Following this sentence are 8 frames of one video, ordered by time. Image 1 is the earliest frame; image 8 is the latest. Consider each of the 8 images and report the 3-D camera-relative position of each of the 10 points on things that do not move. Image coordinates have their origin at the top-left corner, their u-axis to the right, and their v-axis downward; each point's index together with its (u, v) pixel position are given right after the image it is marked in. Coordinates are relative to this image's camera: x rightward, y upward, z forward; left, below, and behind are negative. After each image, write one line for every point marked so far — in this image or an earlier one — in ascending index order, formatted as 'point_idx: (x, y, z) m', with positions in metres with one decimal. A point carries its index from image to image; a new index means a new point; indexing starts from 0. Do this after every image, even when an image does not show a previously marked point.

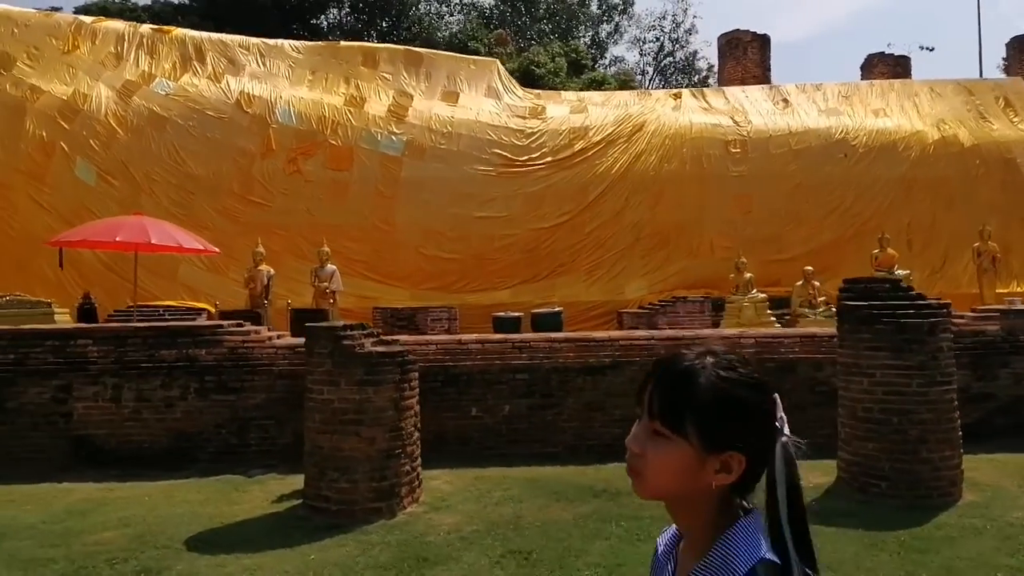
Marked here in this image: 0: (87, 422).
0: (-8.4, -2.7, +6.5) m
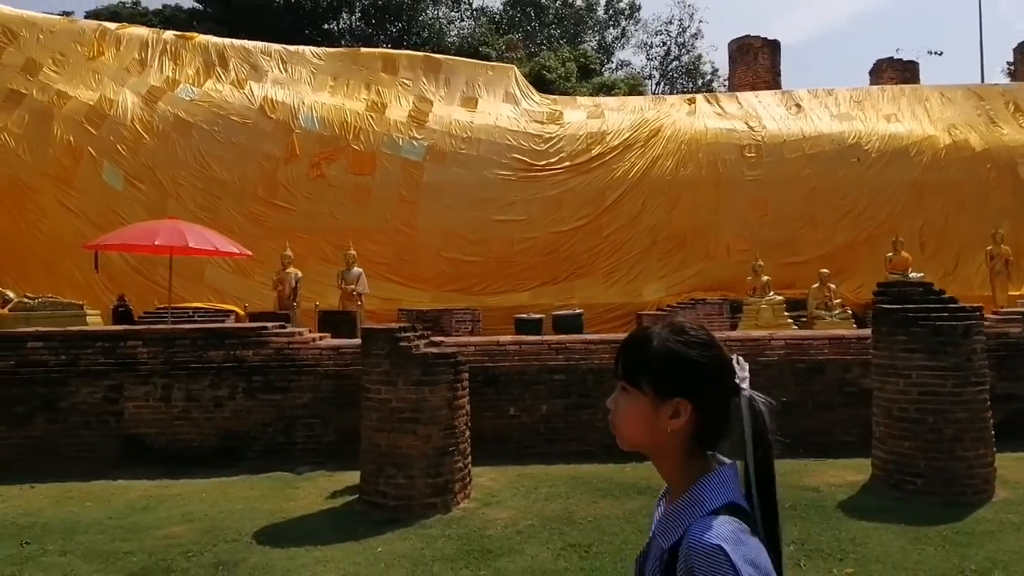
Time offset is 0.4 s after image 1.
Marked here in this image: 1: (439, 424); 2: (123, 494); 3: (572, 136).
0: (-7.6, -2.7, +6.7) m
1: (-1.2, -2.1, +5.1) m
2: (-6.9, -3.7, +5.8) m
3: (+2.6, +6.6, +14.1) m
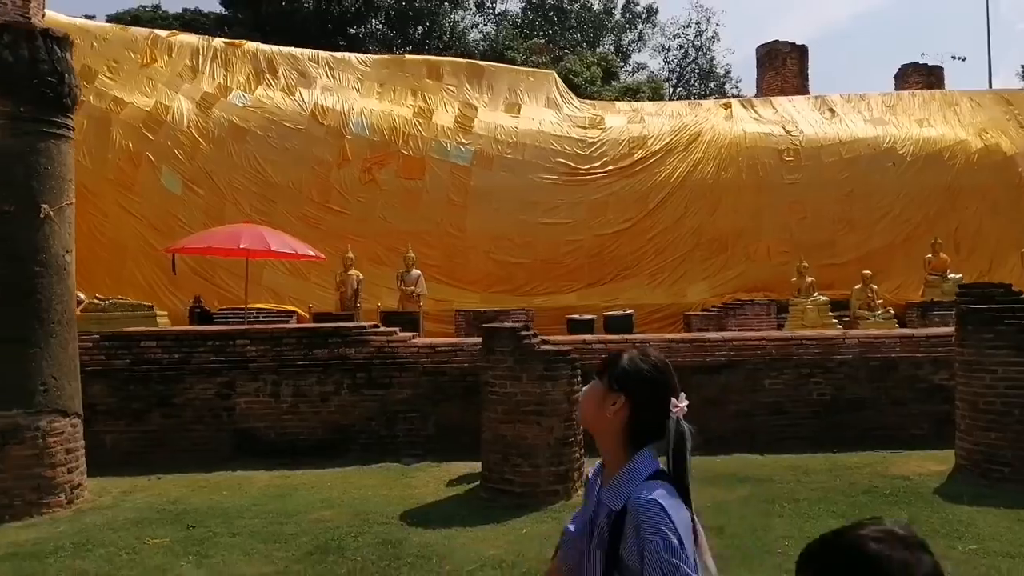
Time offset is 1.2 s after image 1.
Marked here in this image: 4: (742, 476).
0: (-5.7, -2.8, +7.0) m
1: (+0.8, -2.2, +5.5) m
2: (-4.9, -3.7, +6.2) m
3: (+4.6, +6.6, +14.5) m
4: (+4.2, -3.5, +6.0) m
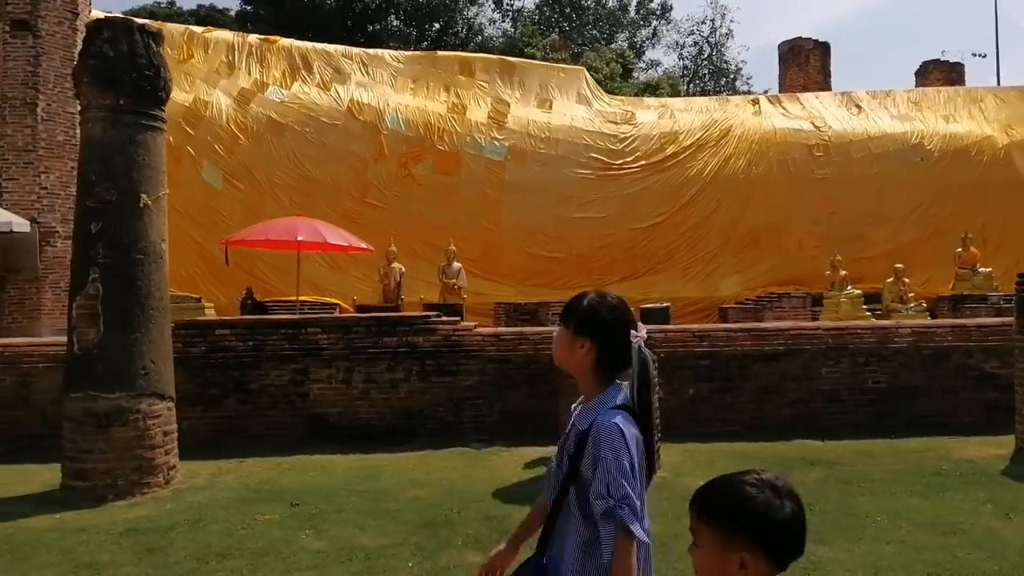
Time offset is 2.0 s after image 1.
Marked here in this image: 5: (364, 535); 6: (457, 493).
0: (-4.2, -2.5, +7.2) m
1: (+2.3, -2.0, +5.7) m
2: (-3.5, -3.5, +6.4) m
3: (+6.0, +6.8, +14.6) m
4: (+5.7, -3.3, +6.2) m
5: (-2.0, -3.4, +4.5) m
6: (-0.9, -3.4, +5.4) m
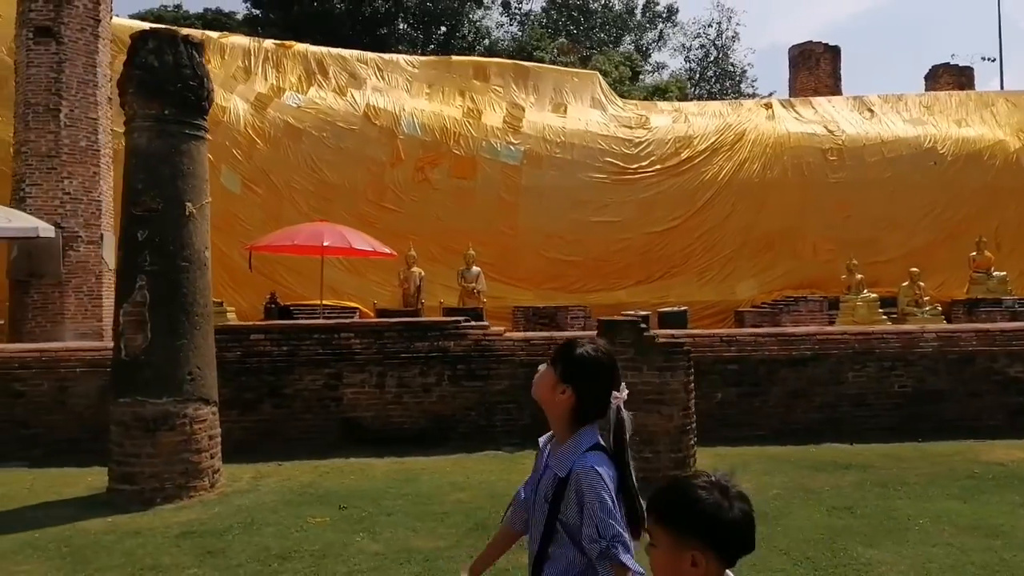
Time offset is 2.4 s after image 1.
0: (-3.5, -2.6, +7.3) m
1: (+2.9, -2.1, +5.8) m
2: (-2.8, -3.6, +6.4) m
3: (+6.7, +6.7, +14.7) m
4: (+6.4, -3.4, +6.3) m
5: (-1.3, -3.5, +4.6) m
6: (-0.2, -3.5, +5.4) m
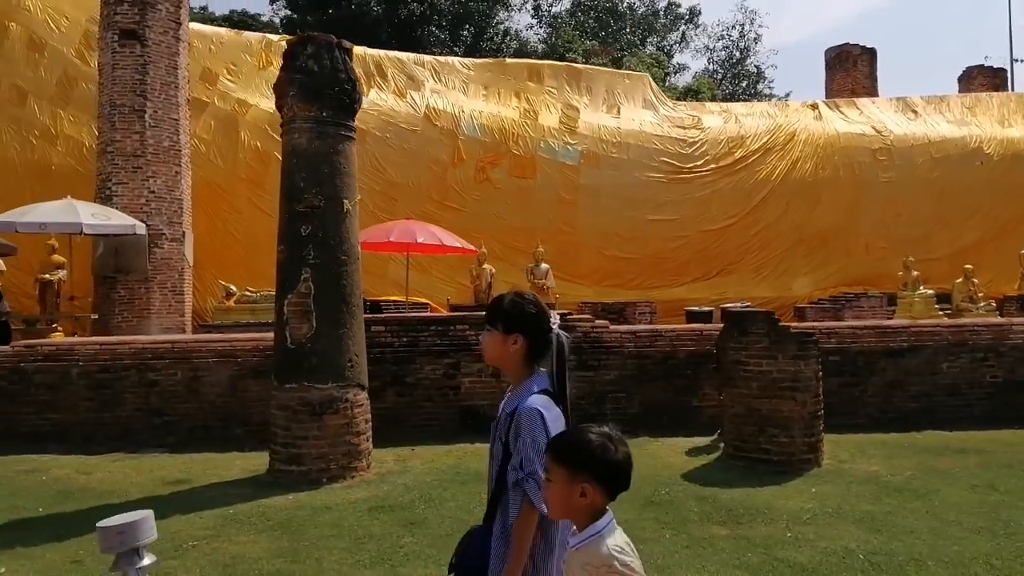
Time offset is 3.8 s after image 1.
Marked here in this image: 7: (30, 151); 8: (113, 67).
0: (-0.9, -2.5, +7.6) m
1: (+5.6, -1.9, +6.1) m
2: (-0.2, -3.4, +6.8) m
3: (+9.3, +6.8, +15.1) m
4: (+9.0, -3.2, +6.6) m
5: (+1.3, -3.4, +4.9) m
6: (+2.4, -3.3, +5.8) m
7: (-20.4, +5.8, +13.8) m
8: (-14.4, +7.9, +11.7) m
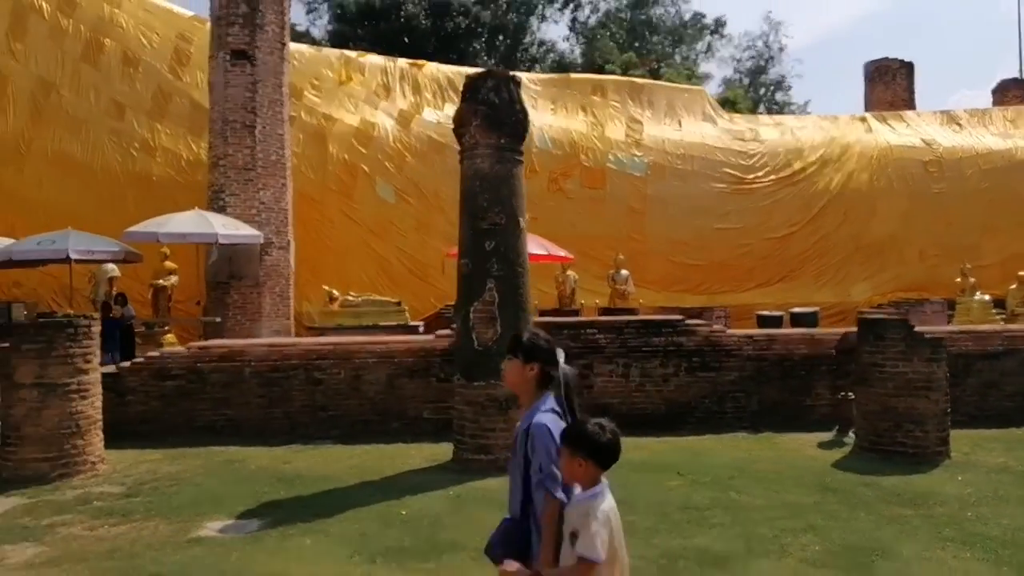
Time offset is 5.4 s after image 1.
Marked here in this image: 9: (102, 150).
0: (+2.4, -2.7, +8.4) m
1: (+8.9, -2.1, +6.8) m
2: (+3.2, -3.6, +7.5) m
3: (+12.7, +6.6, +15.8) m
4: (+12.3, -3.4, +7.3) m
5: (+4.6, -3.5, +5.6) m
6: (+5.7, -3.5, +6.5) m
7: (-17.0, +5.6, +14.6) m
8: (-11.0, +7.7, +12.5) m
9: (-18.3, +6.2, +14.6) m
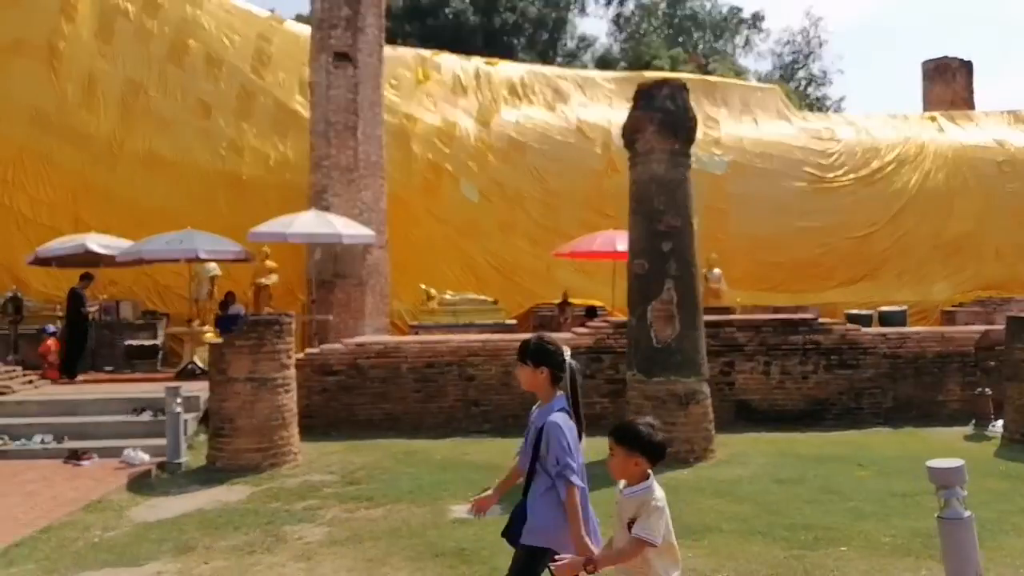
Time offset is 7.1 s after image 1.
0: (+6.2, -2.7, +8.7) m
1: (+12.7, -2.1, +7.1) m
2: (+7.0, -3.6, +7.8) m
3: (+16.6, +6.7, +16.0) m
4: (+16.1, -3.5, +7.6) m
5: (+8.4, -3.6, +5.9) m
6: (+9.6, -3.5, +6.8) m
7: (-13.2, +5.7, +14.9) m
8: (-7.1, +7.8, +12.7) m
9: (-14.5, +6.3, +14.9) m
